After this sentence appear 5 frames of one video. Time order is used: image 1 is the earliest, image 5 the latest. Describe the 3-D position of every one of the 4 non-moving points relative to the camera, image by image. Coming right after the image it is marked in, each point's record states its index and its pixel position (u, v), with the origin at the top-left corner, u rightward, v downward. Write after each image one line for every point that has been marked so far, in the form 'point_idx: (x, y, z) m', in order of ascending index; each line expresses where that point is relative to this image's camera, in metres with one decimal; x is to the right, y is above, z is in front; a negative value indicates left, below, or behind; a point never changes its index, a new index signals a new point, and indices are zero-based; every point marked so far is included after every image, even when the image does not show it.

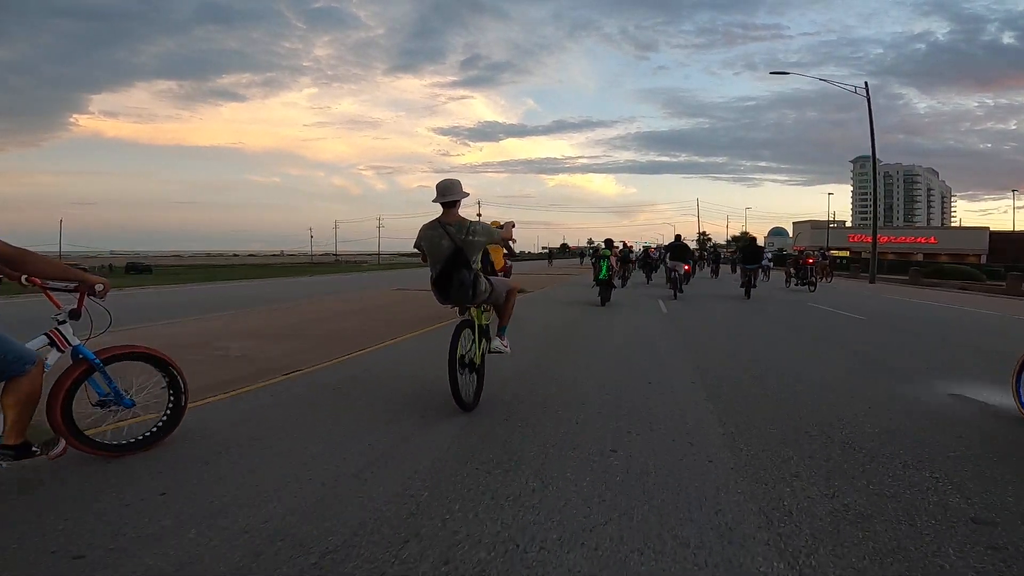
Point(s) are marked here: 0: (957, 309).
0: (+11.1, -0.5, +18.1) m
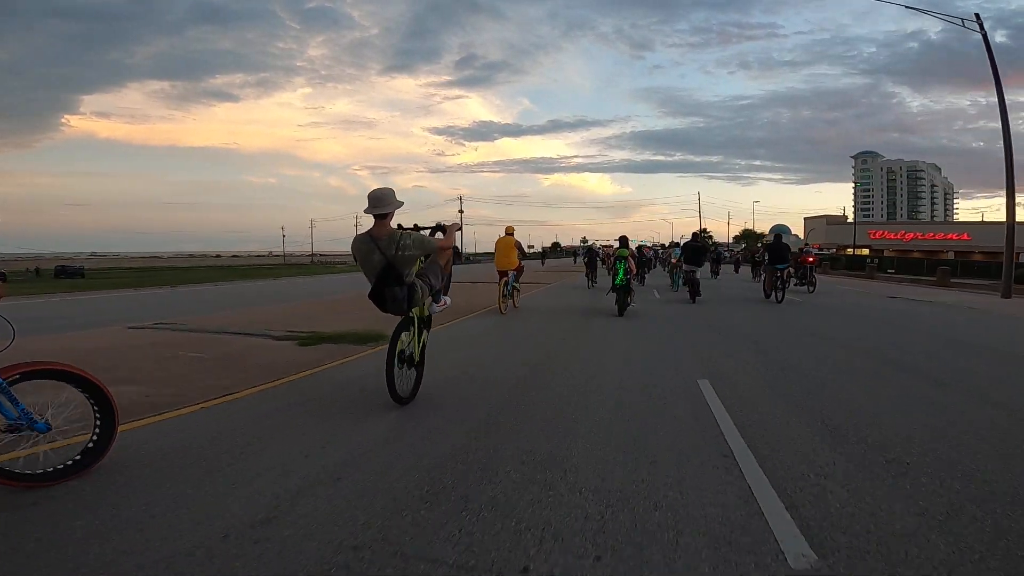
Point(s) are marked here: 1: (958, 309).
0: (+10.9, -0.5, +17.3) m
1: (+10.8, -0.5, +17.3) m
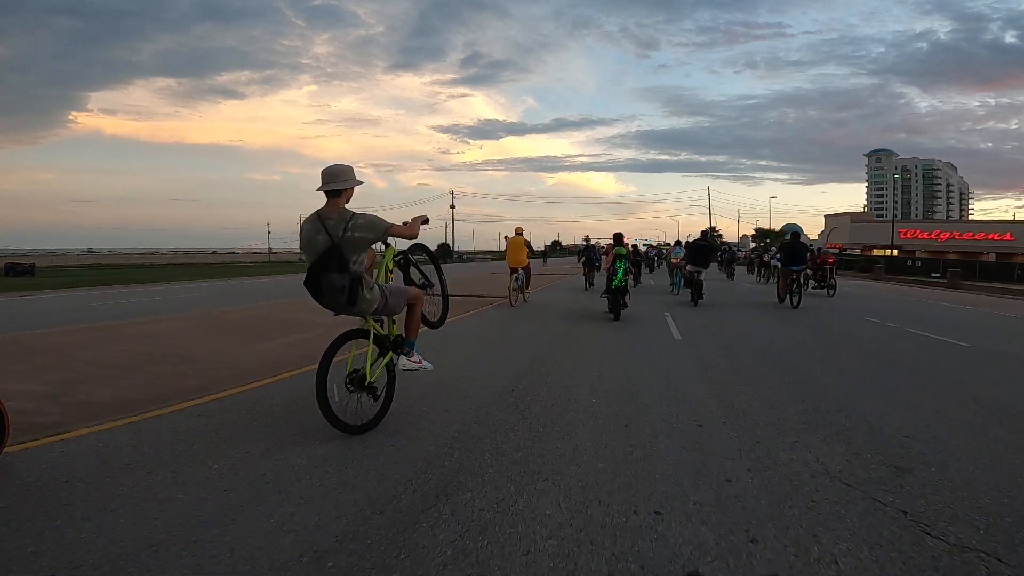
0: (+10.9, -0.6, +16.4) m
1: (+10.7, -0.6, +16.5) m
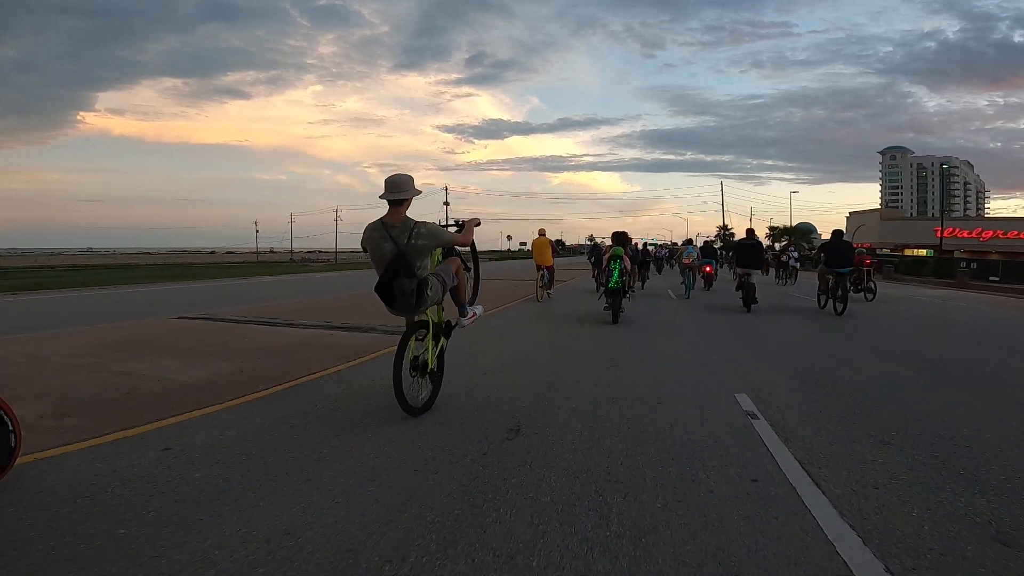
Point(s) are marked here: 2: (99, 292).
0: (+11.0, -0.6, +15.7) m
1: (+10.8, -0.6, +15.7) m
2: (-11.4, 0.0, +20.0) m
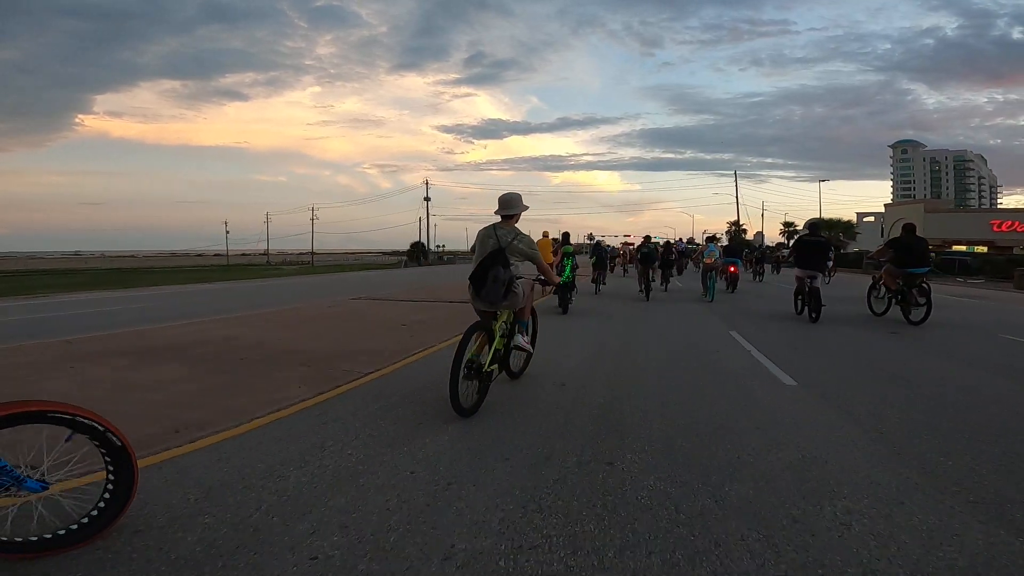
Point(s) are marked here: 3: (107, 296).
0: (+11.0, -0.6, +14.8) m
1: (+10.8, -0.6, +14.9) m
2: (-11.4, -0.1, +19.2) m
3: (-11.5, -0.2, +18.3) m
